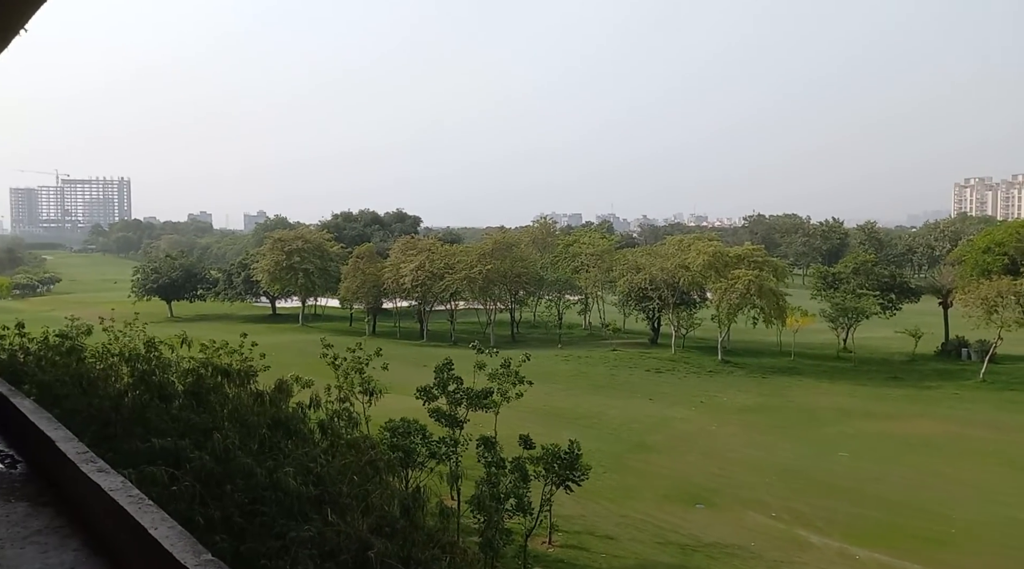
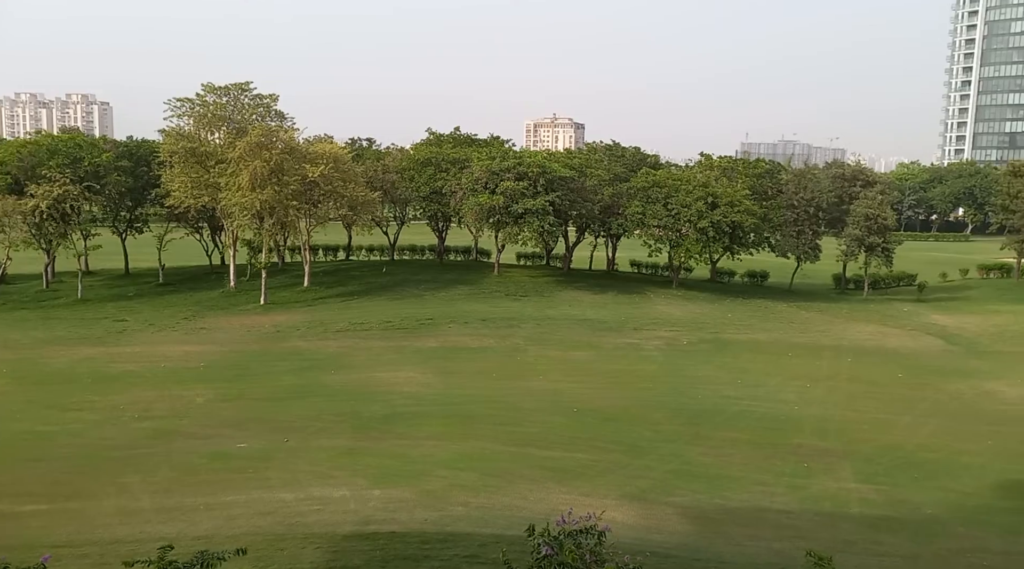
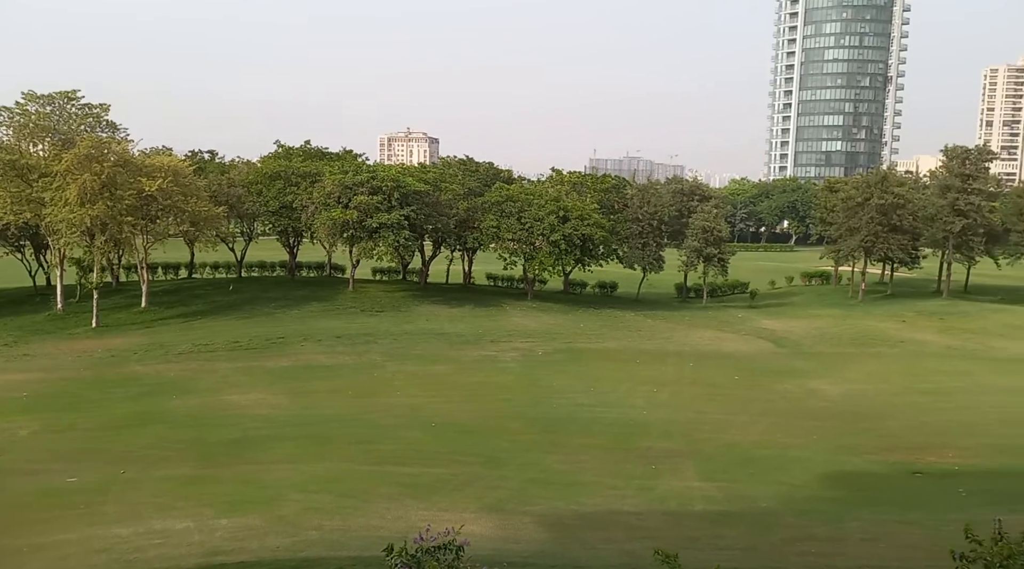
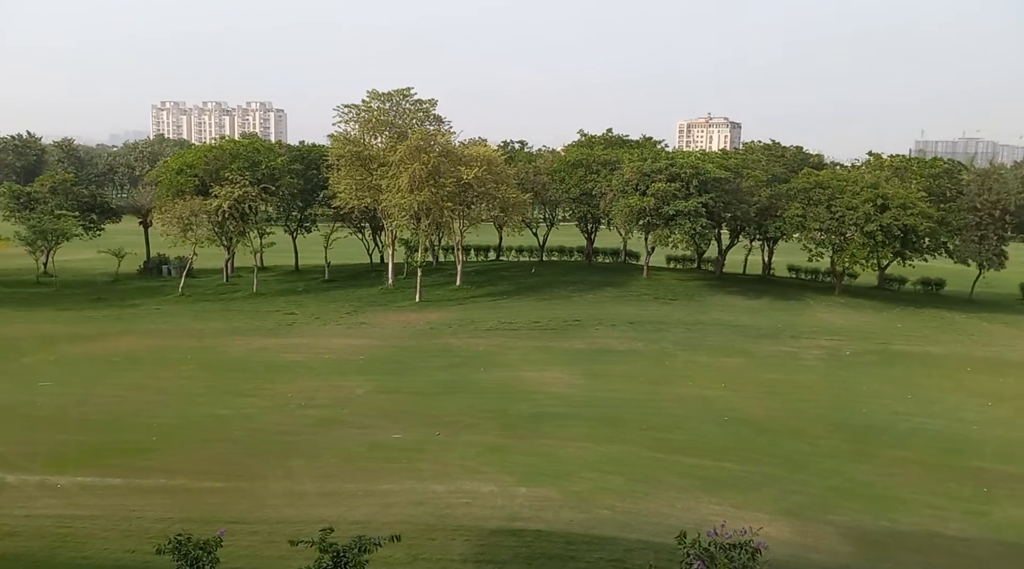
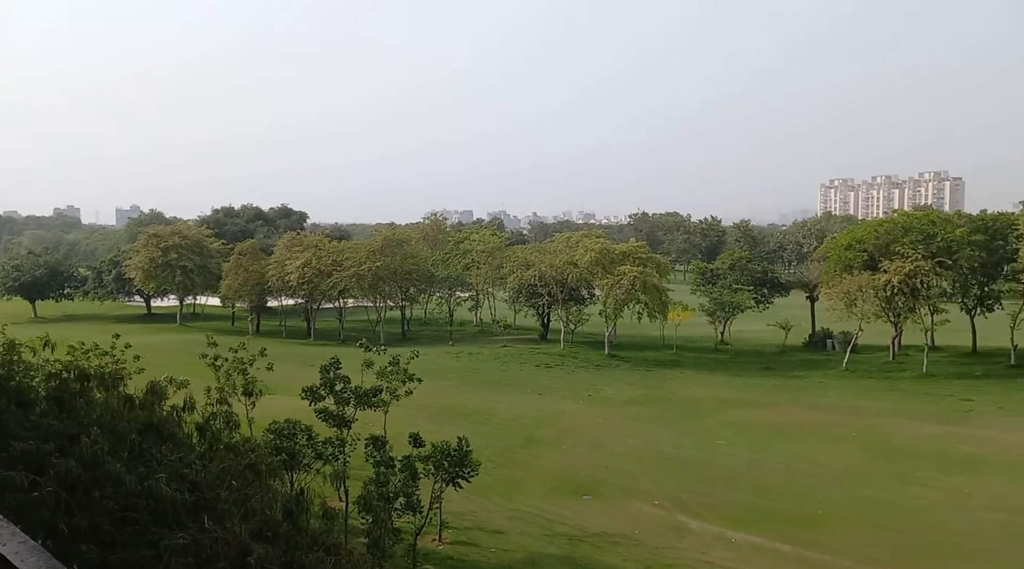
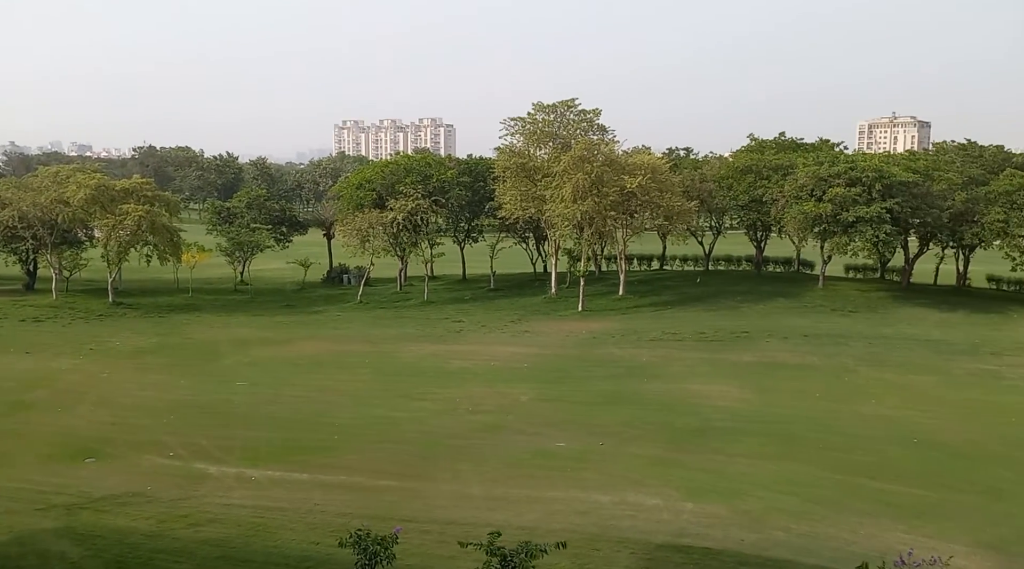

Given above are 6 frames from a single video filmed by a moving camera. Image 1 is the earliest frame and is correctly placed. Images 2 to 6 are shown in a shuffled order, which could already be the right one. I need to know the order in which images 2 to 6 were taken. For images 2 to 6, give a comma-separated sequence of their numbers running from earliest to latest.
5, 6, 4, 2, 3
